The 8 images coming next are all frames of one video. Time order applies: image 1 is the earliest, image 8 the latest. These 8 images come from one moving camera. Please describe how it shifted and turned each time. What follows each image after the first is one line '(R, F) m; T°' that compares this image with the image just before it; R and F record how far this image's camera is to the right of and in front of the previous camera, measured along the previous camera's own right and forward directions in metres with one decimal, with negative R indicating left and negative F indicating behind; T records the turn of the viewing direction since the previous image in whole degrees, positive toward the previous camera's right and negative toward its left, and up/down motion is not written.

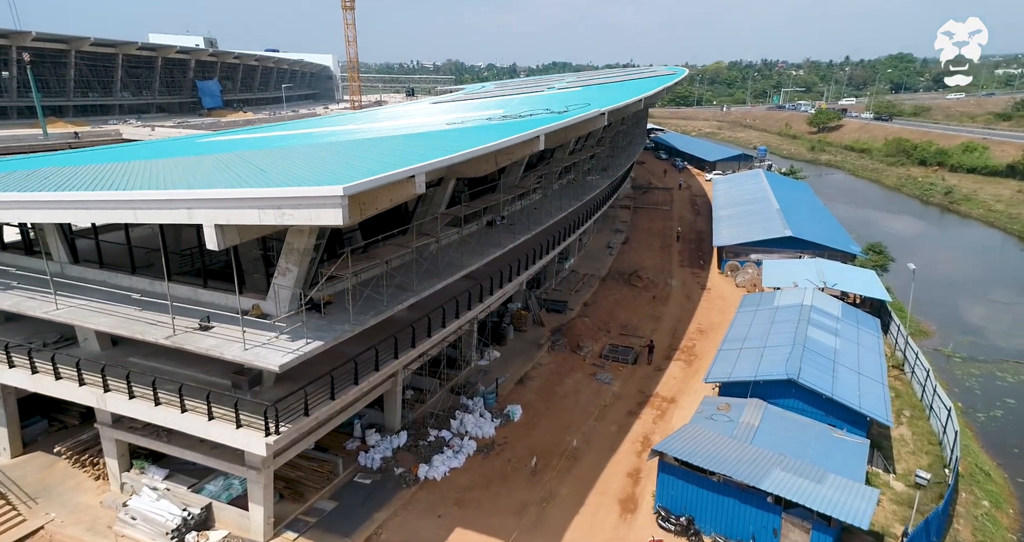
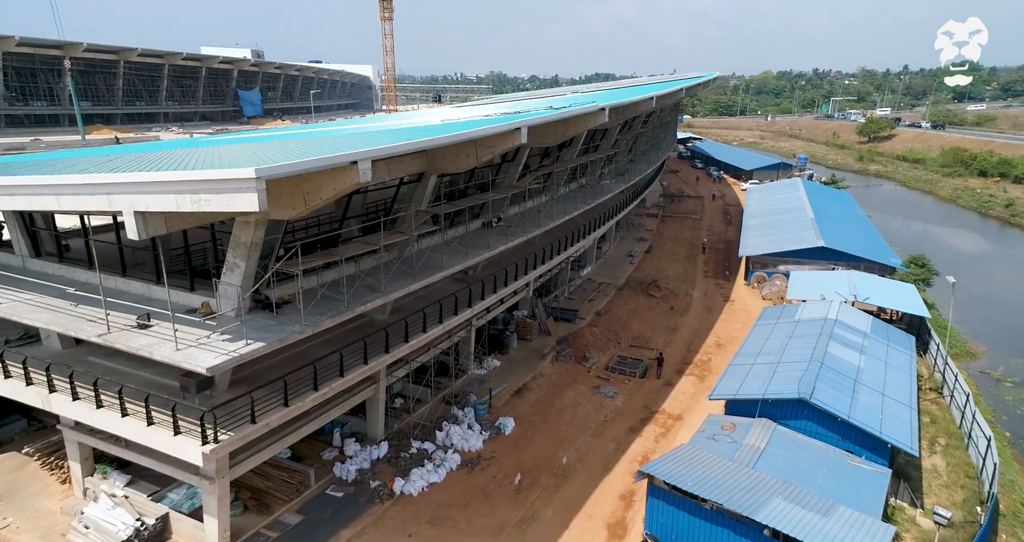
(+1.7, +1.2) m; -4°
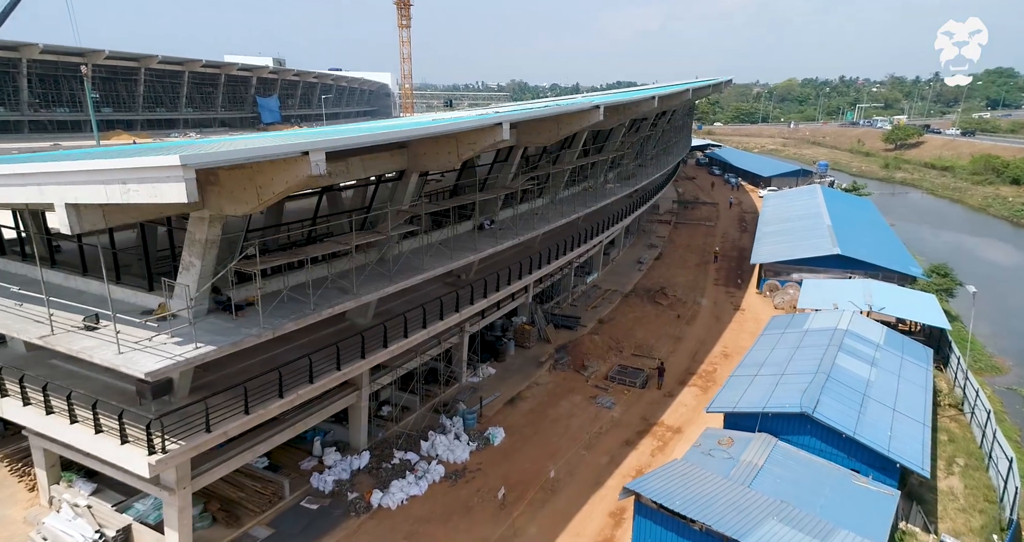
(+1.0, +0.8) m; -2°
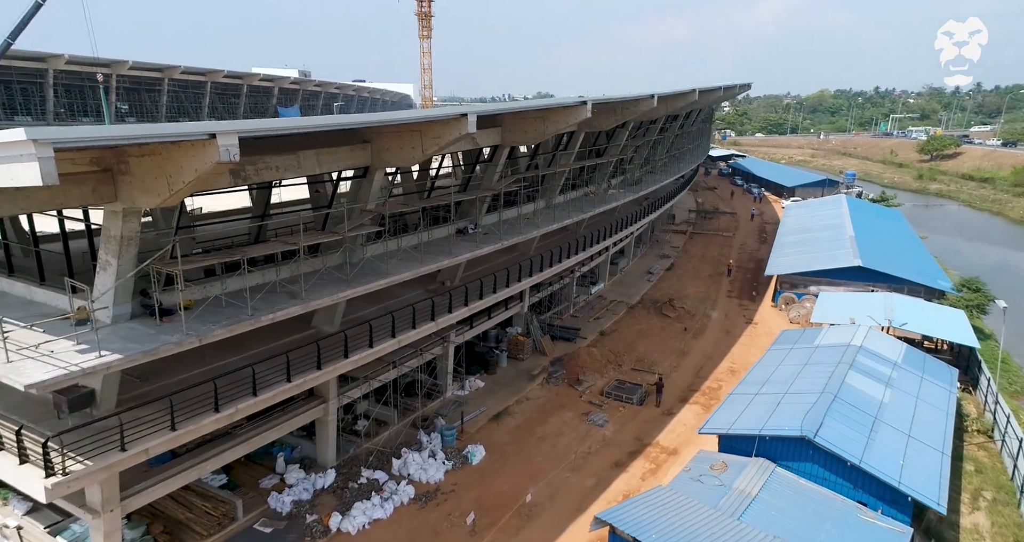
(+1.4, +1.3) m; -3°
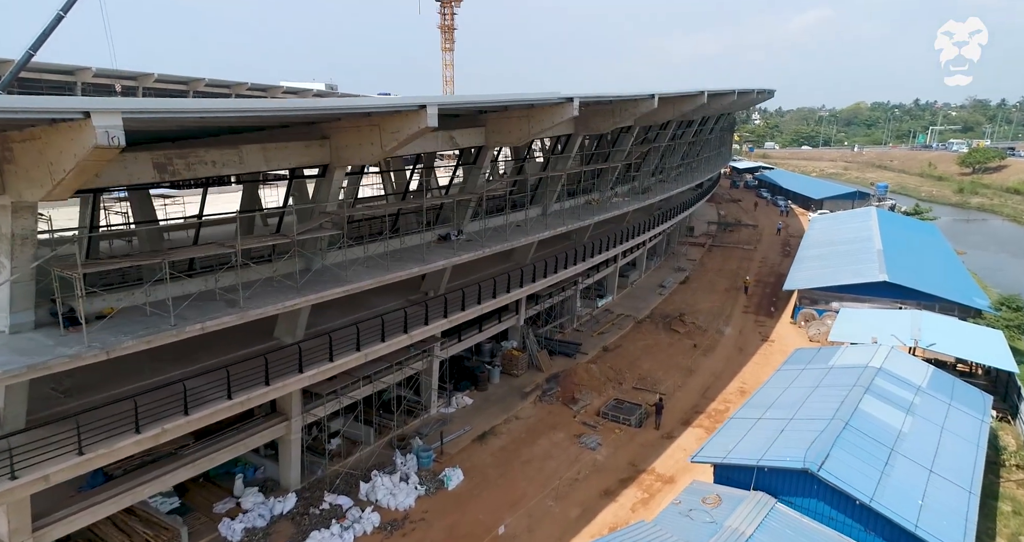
(+1.4, +1.4) m; -3°
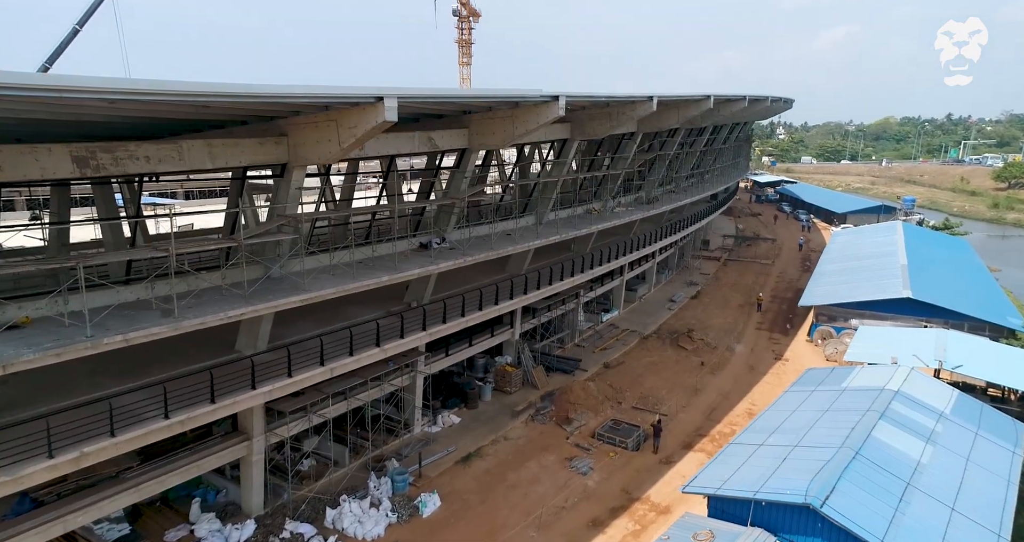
(+1.1, +1.2) m; -2°
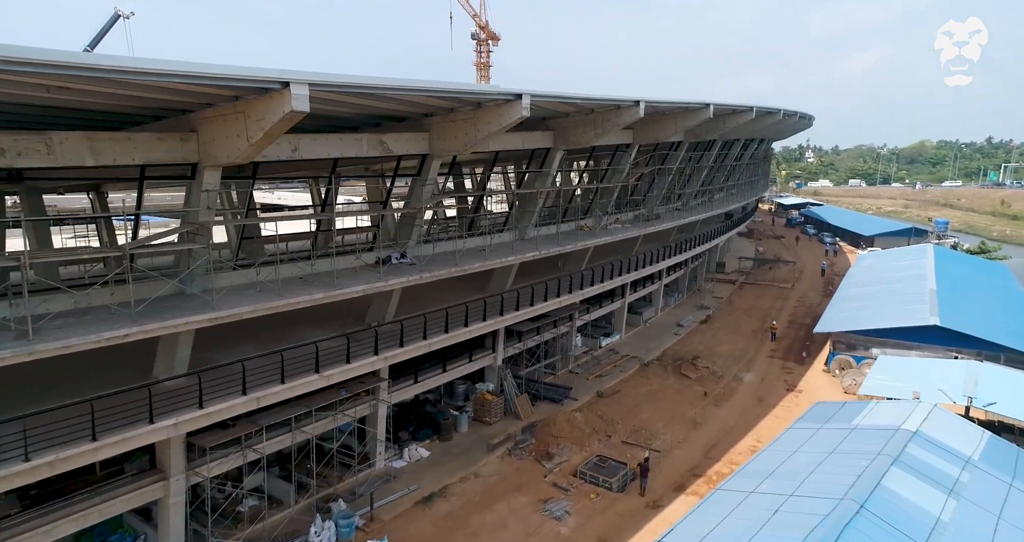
(+1.6, +1.8) m; -3°
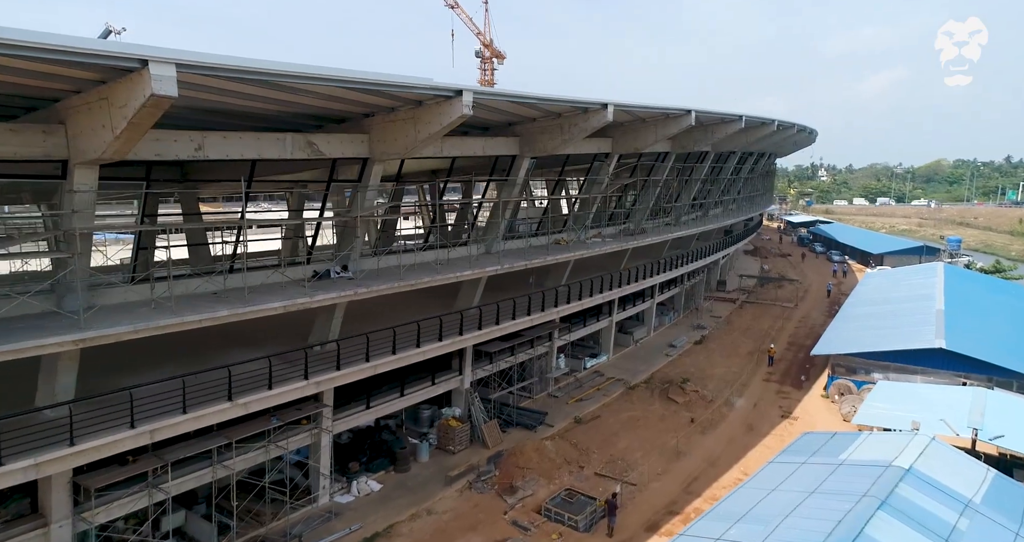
(+1.5, +1.5) m; -1°
